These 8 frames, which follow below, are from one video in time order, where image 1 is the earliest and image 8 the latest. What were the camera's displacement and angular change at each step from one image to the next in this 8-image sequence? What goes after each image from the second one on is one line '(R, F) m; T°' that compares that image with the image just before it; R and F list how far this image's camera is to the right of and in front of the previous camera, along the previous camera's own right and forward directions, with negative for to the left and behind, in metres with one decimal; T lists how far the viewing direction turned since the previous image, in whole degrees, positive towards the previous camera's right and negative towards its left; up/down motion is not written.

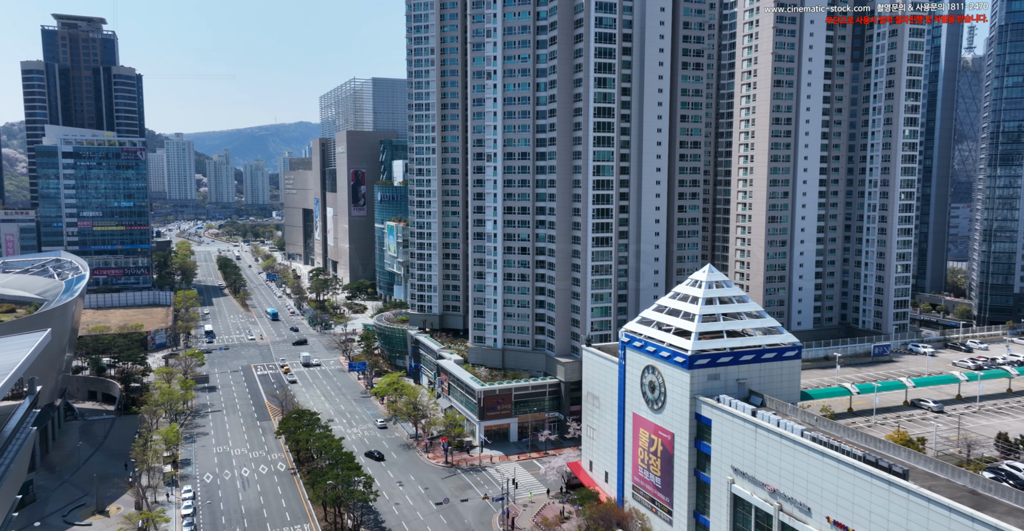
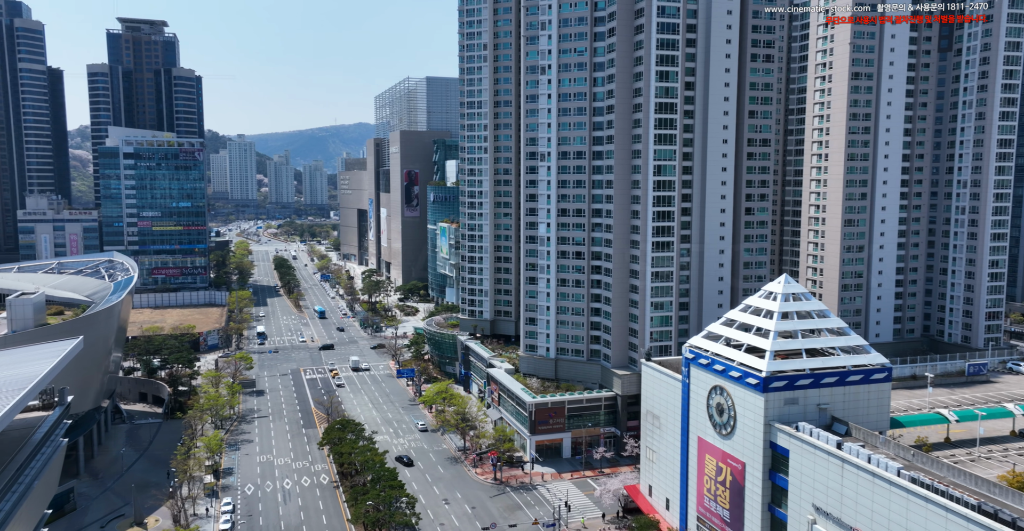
(0.0, +4.2) m; -4°
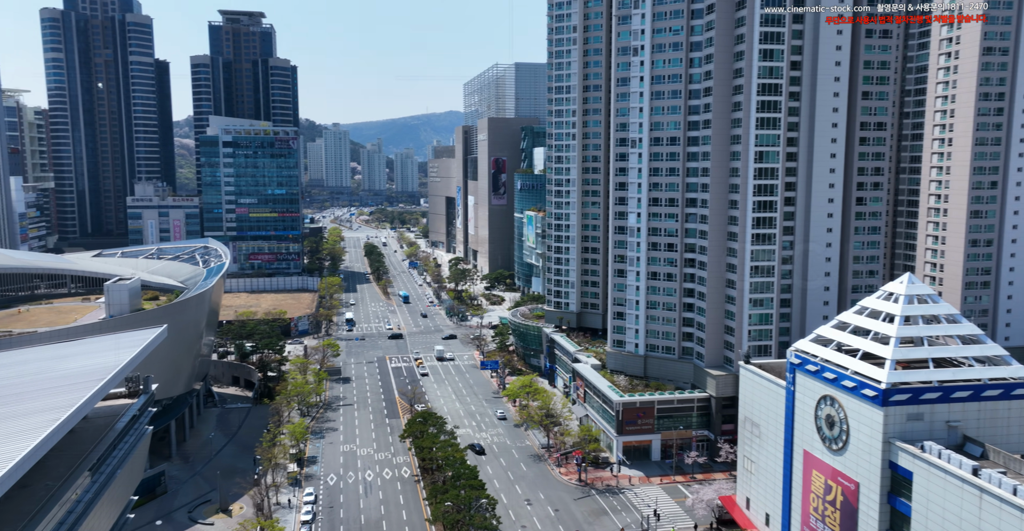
(-0.1, +2.9) m; -7°
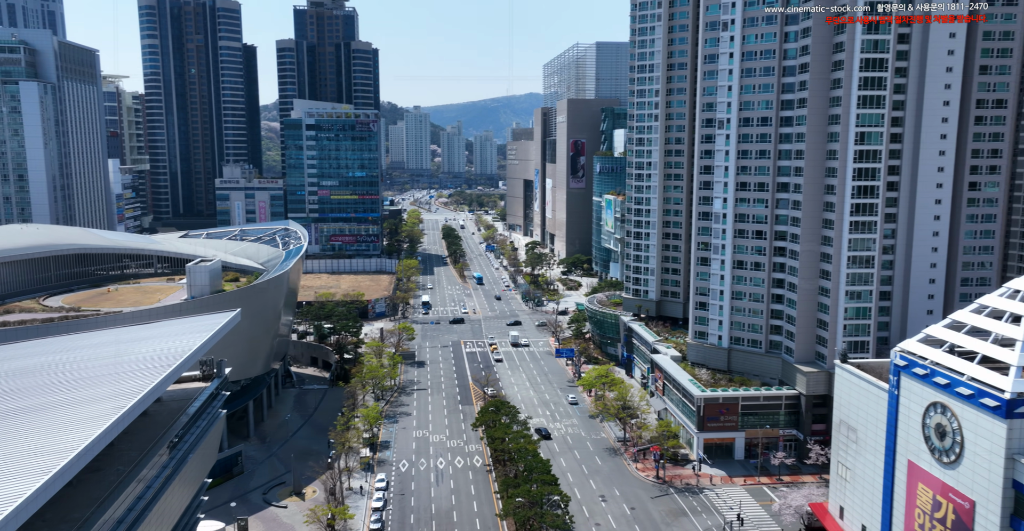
(0.0, +2.3) m; -6°
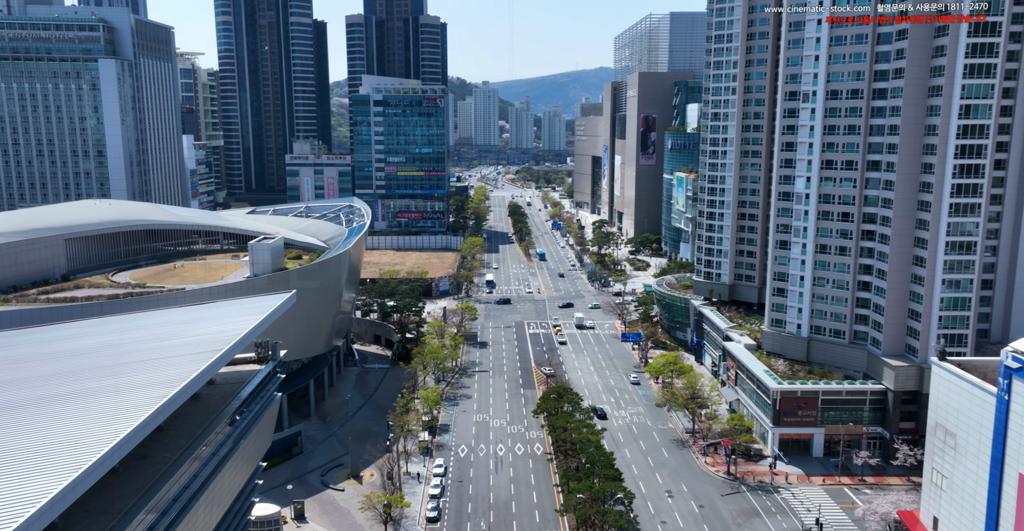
(+0.2, +2.7) m; -5°
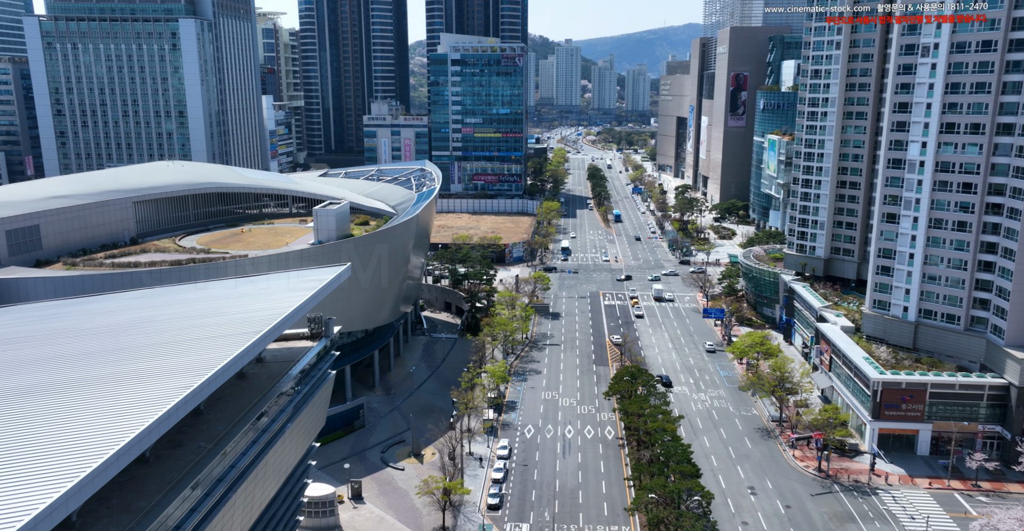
(+0.5, +4.1) m; -6°
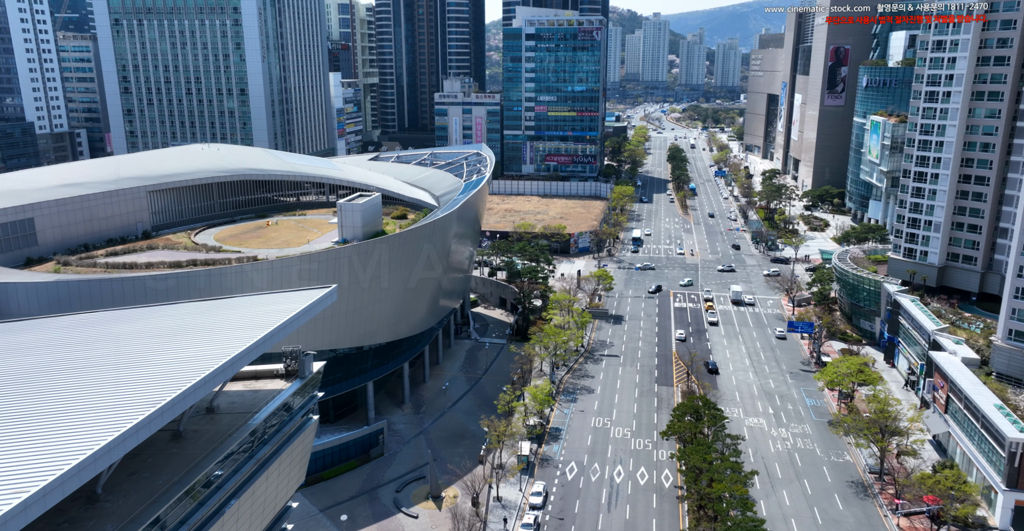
(+2.8, +9.1) m; -7°
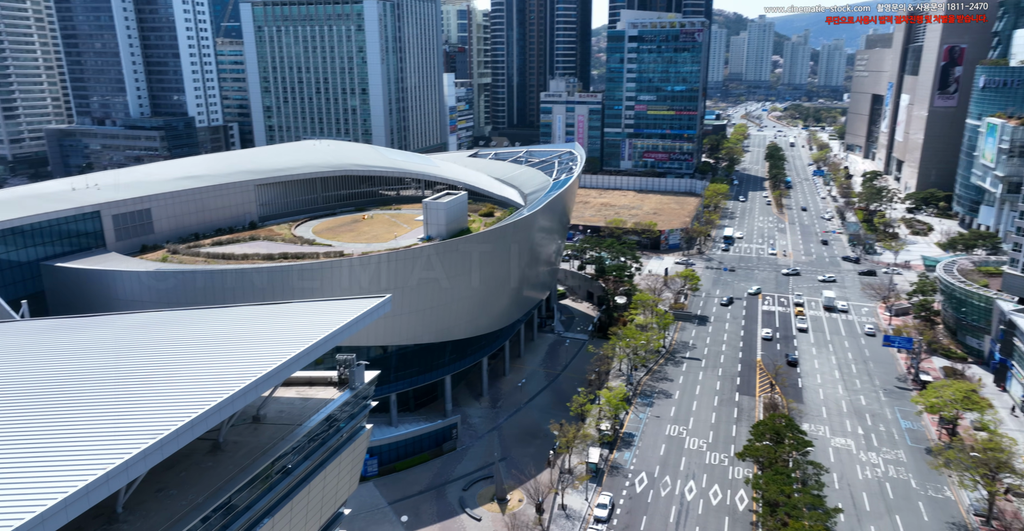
(+2.1, +0.8) m; -8°
